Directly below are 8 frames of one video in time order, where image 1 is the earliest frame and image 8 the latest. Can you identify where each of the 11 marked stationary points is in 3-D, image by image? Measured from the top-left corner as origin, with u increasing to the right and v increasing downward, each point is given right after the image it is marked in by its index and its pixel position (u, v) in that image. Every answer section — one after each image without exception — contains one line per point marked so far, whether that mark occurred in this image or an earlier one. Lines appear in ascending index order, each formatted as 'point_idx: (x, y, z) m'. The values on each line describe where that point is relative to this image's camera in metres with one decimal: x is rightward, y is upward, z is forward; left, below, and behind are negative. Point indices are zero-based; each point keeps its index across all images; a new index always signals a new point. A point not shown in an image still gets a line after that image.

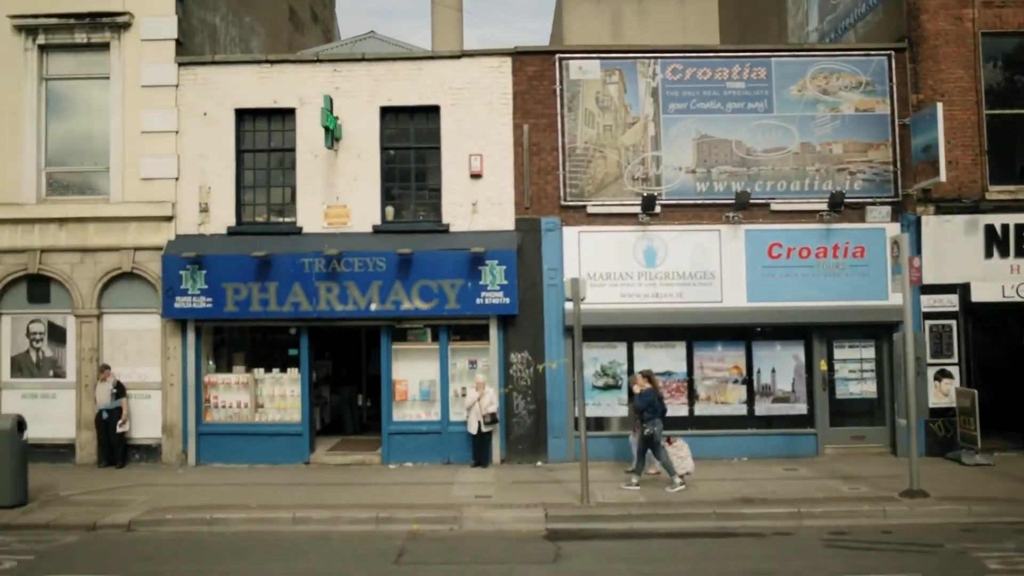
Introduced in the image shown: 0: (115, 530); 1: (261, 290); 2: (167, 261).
0: (-3.2, -1.9, +10.3) m
1: (-2.6, 0.0, +13.2) m
2: (-3.6, +0.3, +13.2) m
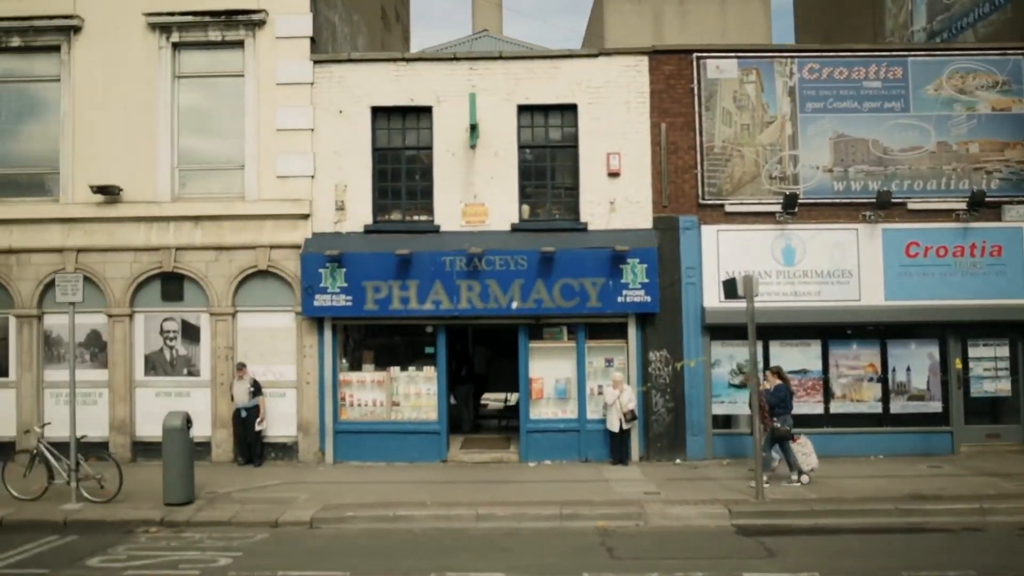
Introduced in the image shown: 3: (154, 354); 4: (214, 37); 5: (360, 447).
0: (-1.7, -1.9, +10.3) m
1: (-1.1, 0.0, +13.2) m
2: (-2.1, +0.3, +13.2) m
3: (-3.8, -0.7, +13.7) m
4: (-3.2, +2.7, +13.7) m
5: (-1.6, -1.7, +13.5) m
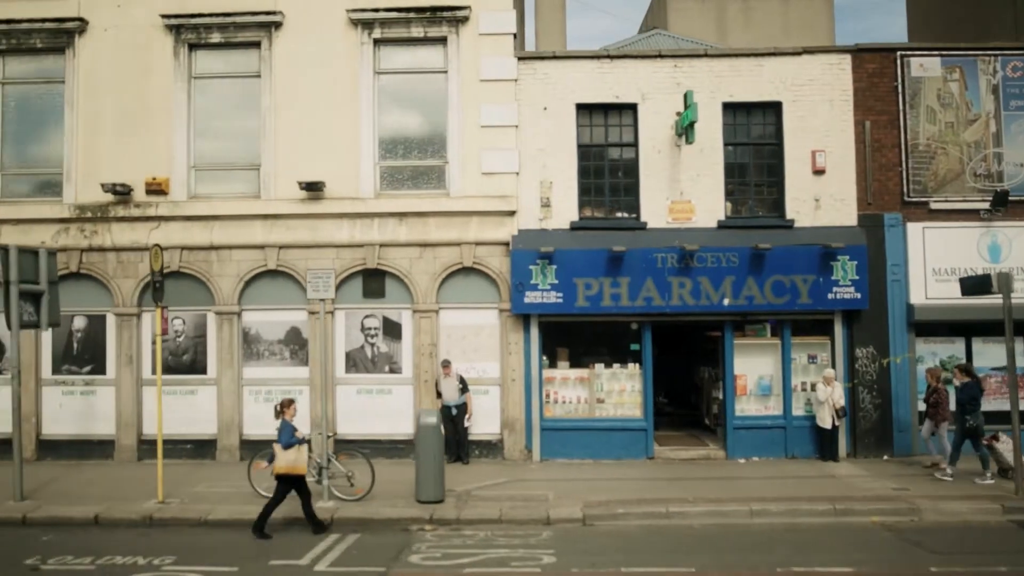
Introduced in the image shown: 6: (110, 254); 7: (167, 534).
0: (+0.5, -1.9, +10.3) m
1: (+1.0, 0.0, +13.2) m
2: (+0.1, +0.3, +13.2) m
3: (-1.7, -0.7, +13.7) m
4: (-1.0, +2.7, +13.7) m
5: (+0.6, -1.6, +13.5) m
6: (-4.3, +0.4, +13.7) m
7: (-2.7, -1.9, +9.9) m
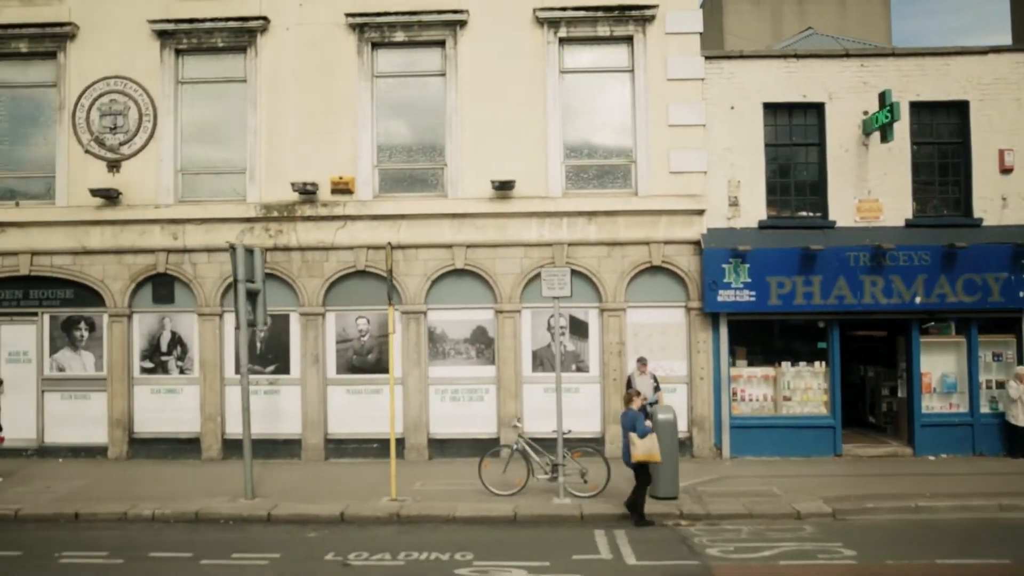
0: (+2.5, -1.9, +10.3) m
1: (+3.0, 0.0, +13.3) m
2: (+2.1, +0.3, +13.2) m
3: (+0.3, -0.7, +13.7) m
4: (+1.0, +2.7, +13.7) m
5: (+2.6, -1.6, +13.6) m
6: (-2.3, +0.4, +13.7) m
7: (-0.6, -1.9, +10.0) m
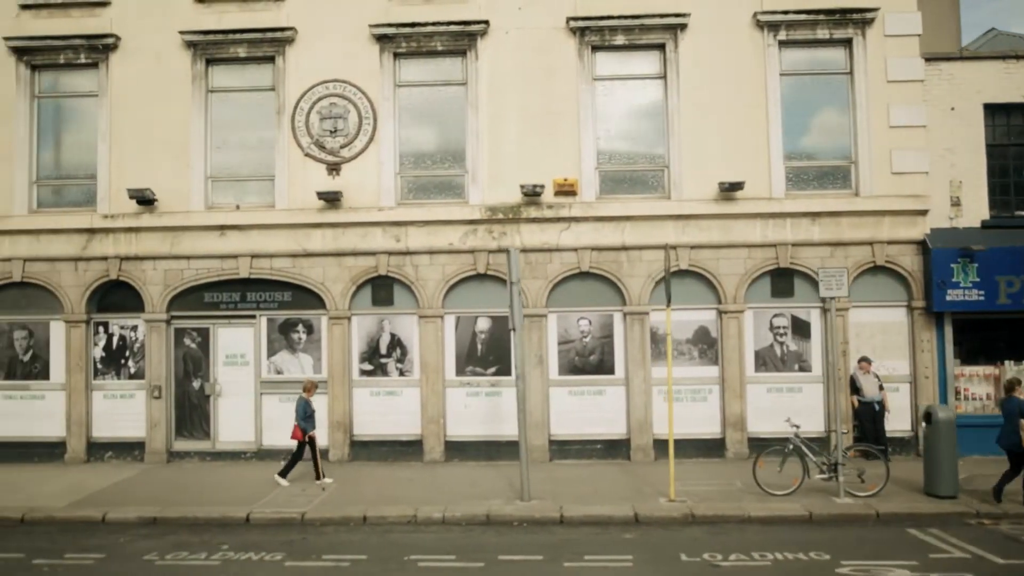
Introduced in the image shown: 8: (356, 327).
0: (+4.9, -1.9, +10.4) m
1: (+5.4, +0.1, +13.4) m
2: (+4.4, +0.3, +13.3) m
3: (+2.7, -0.7, +13.8) m
4: (+3.3, +2.7, +13.8) m
5: (+5.0, -1.6, +13.7) m
6: (+0.1, +0.4, +13.7) m
7: (+1.8, -1.9, +10.0) m
8: (-1.7, -0.4, +14.0) m
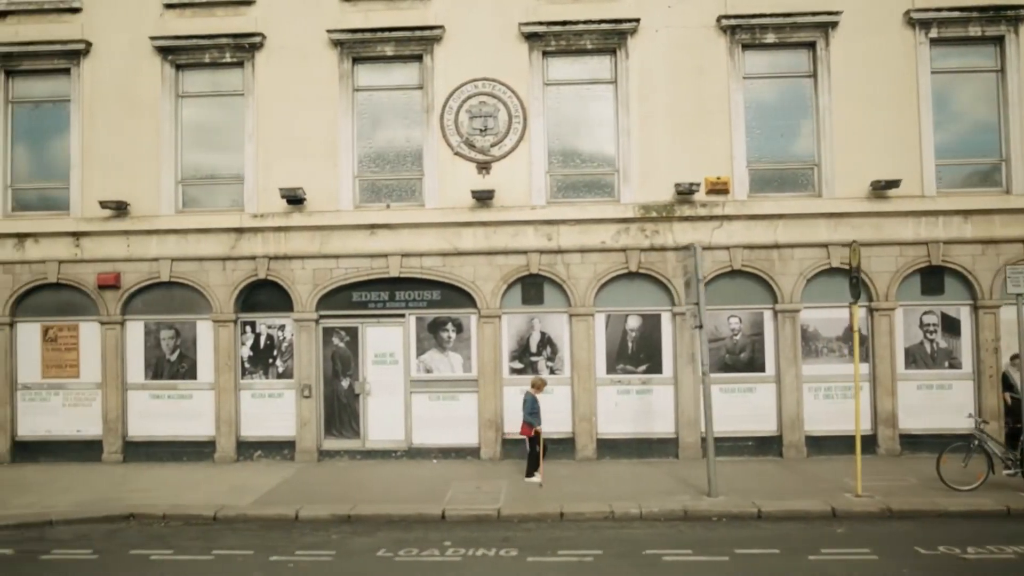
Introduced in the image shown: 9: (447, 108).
0: (+6.6, -1.8, +10.5) m
1: (+7.1, +0.1, +13.5) m
2: (+6.1, +0.4, +13.4) m
3: (+4.3, -0.6, +13.9) m
4: (+5.0, +2.7, +13.9) m
5: (+6.6, -1.6, +13.8) m
6: (+1.7, +0.4, +13.8) m
7: (+3.5, -1.9, +10.1) m
8: (-0.1, -0.4, +14.0) m
9: (-0.7, +2.0, +14.0) m
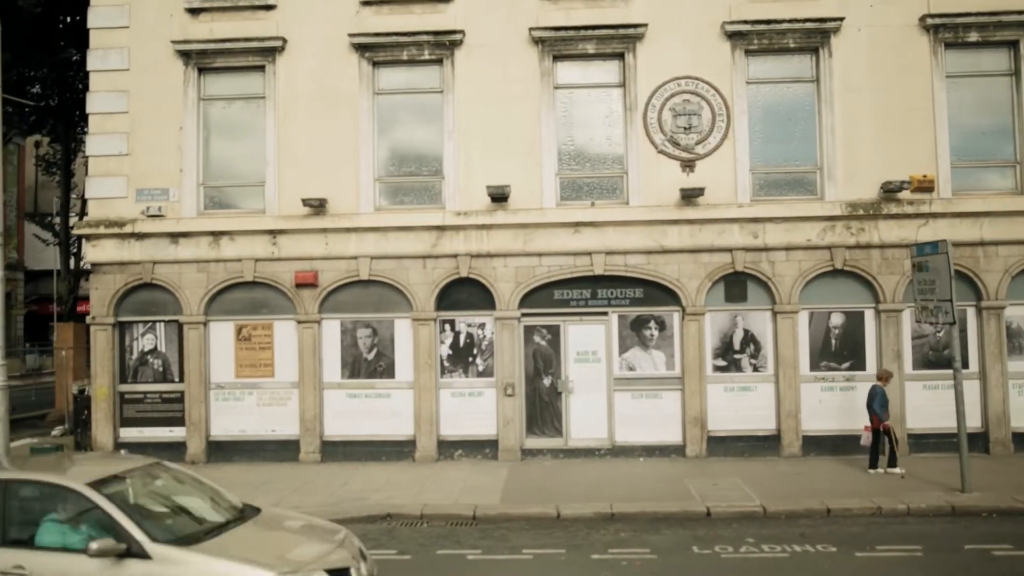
0: (+8.9, -1.8, +10.7) m
1: (+9.3, +0.1, +13.6) m
2: (+8.3, +0.4, +13.6) m
3: (+6.6, -0.6, +14.0) m
4: (+7.2, +2.8, +14.0) m
5: (+8.8, -1.5, +13.9) m
6: (+3.9, +0.4, +13.8) m
7: (+5.8, -1.8, +10.2) m
8: (+2.2, -0.4, +14.1) m
9: (+1.5, +2.0, +14.0) m
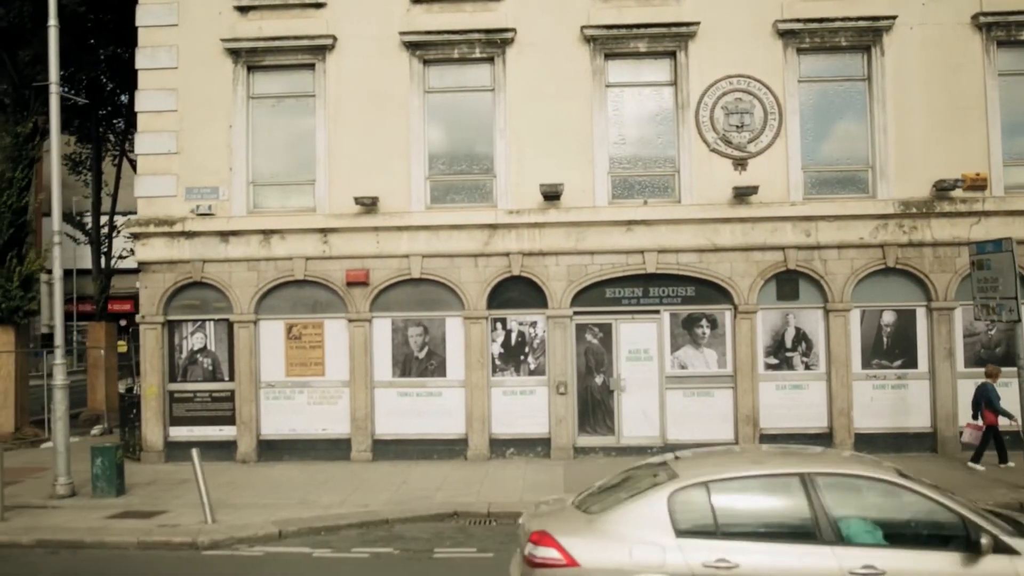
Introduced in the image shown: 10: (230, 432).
0: (+9.5, -1.8, +10.8) m
1: (+9.9, +0.2, +13.7) m
2: (+8.9, +0.4, +13.6) m
3: (+7.1, -0.6, +14.0) m
4: (+7.8, +2.8, +14.0) m
5: (+9.4, -1.5, +14.0) m
6: (+4.5, +0.4, +13.9) m
7: (+6.4, -1.8, +10.2) m
8: (+2.7, -0.4, +14.1) m
9: (+2.1, +2.0, +14.0) m
10: (-3.2, -1.6, +14.3) m
